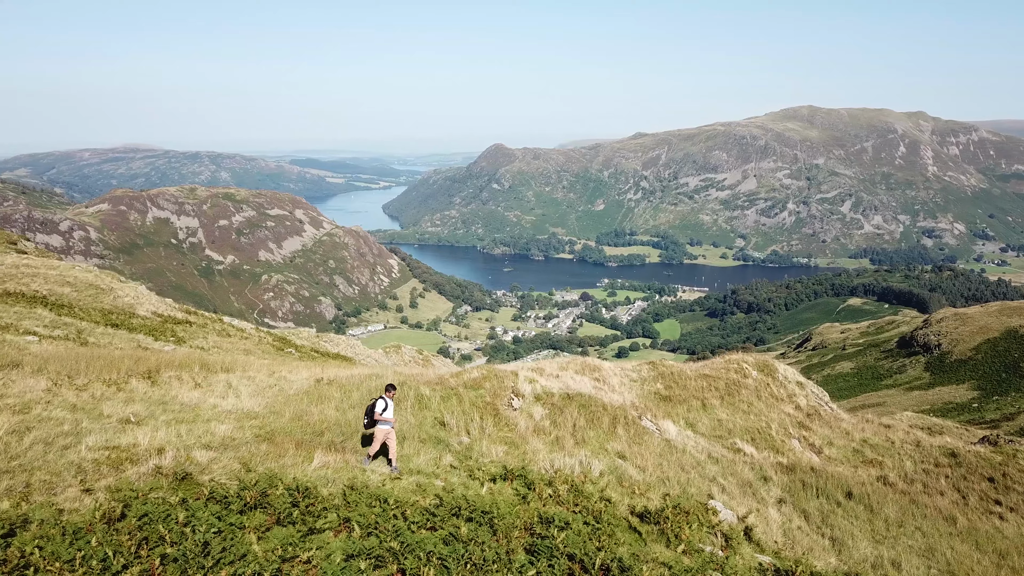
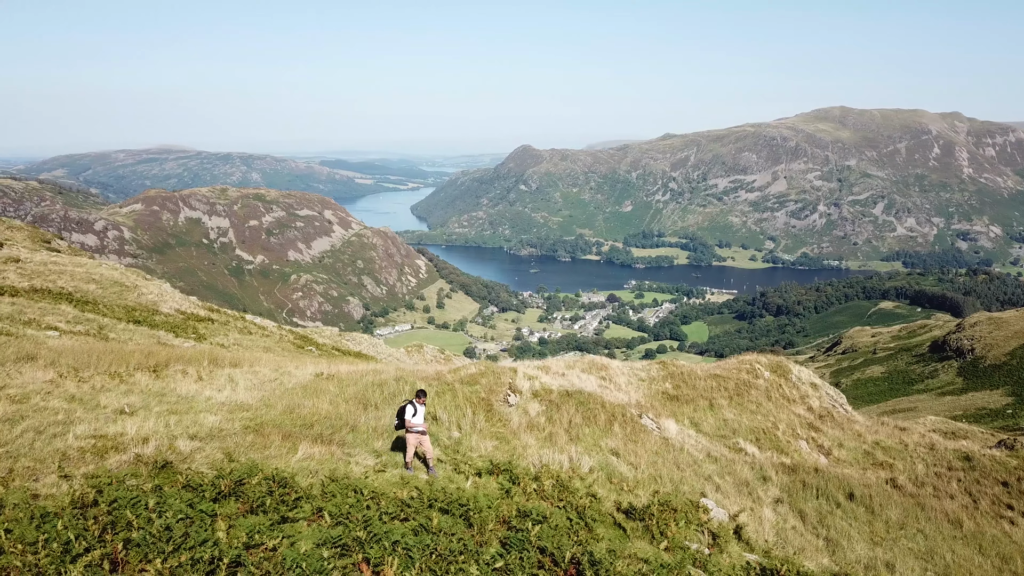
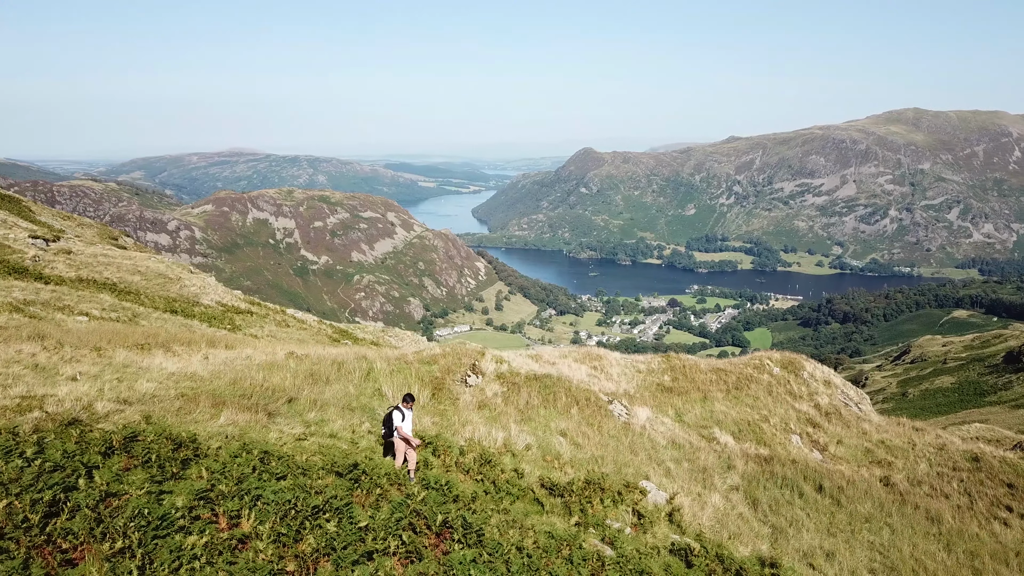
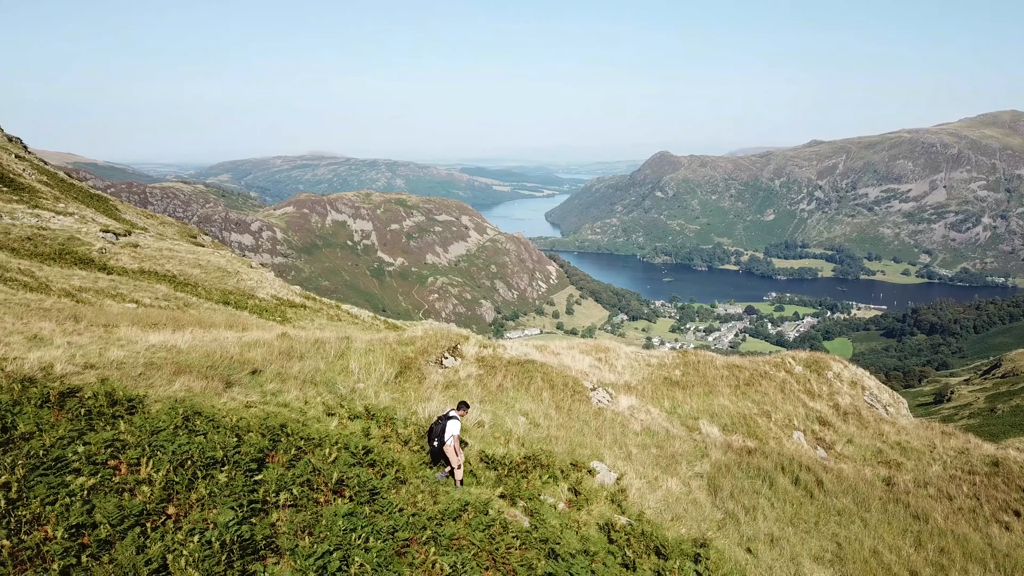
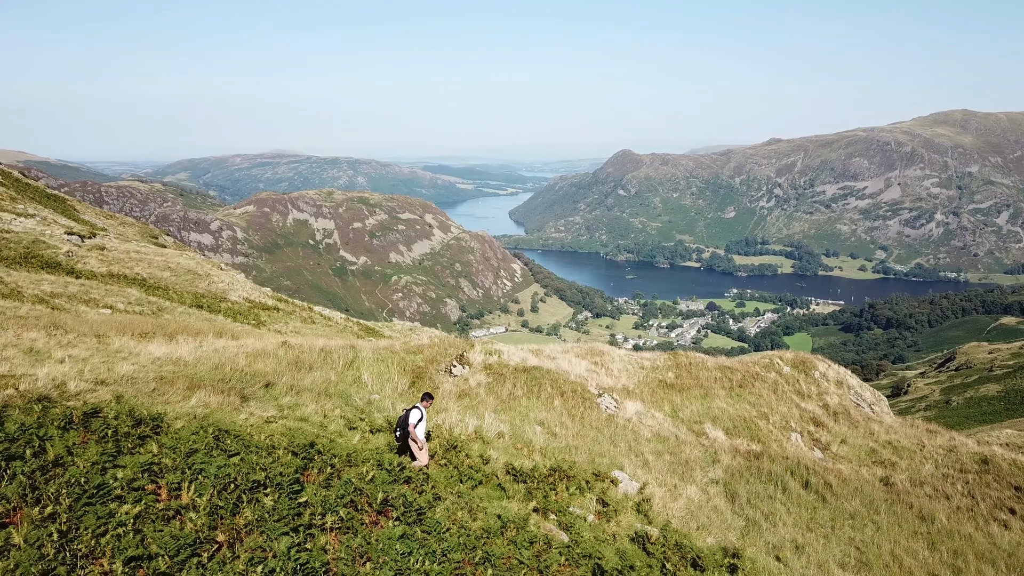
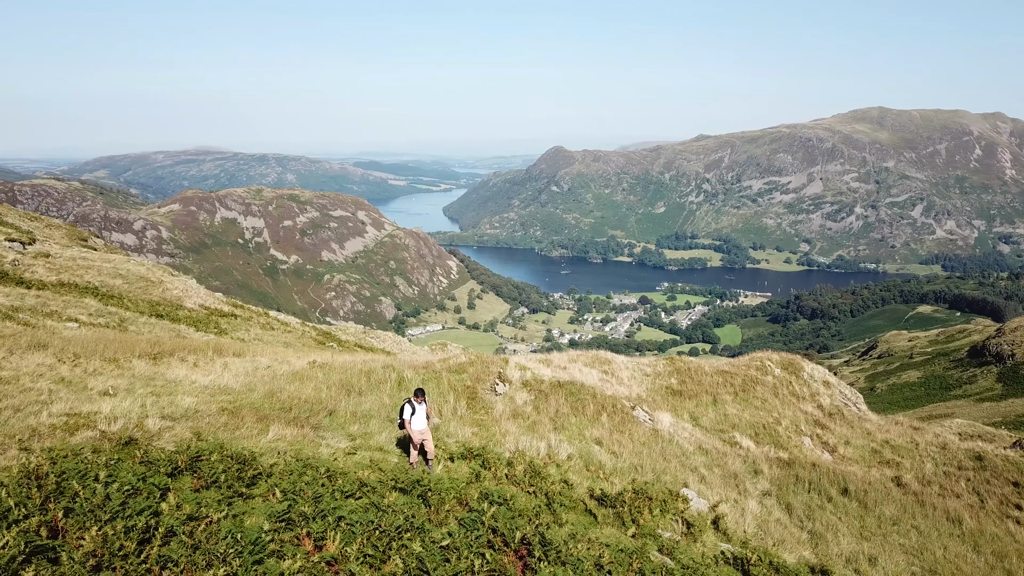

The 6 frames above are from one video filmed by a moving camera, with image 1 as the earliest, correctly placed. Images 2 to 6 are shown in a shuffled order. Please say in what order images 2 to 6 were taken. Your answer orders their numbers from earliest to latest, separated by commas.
2, 6, 3, 5, 4
